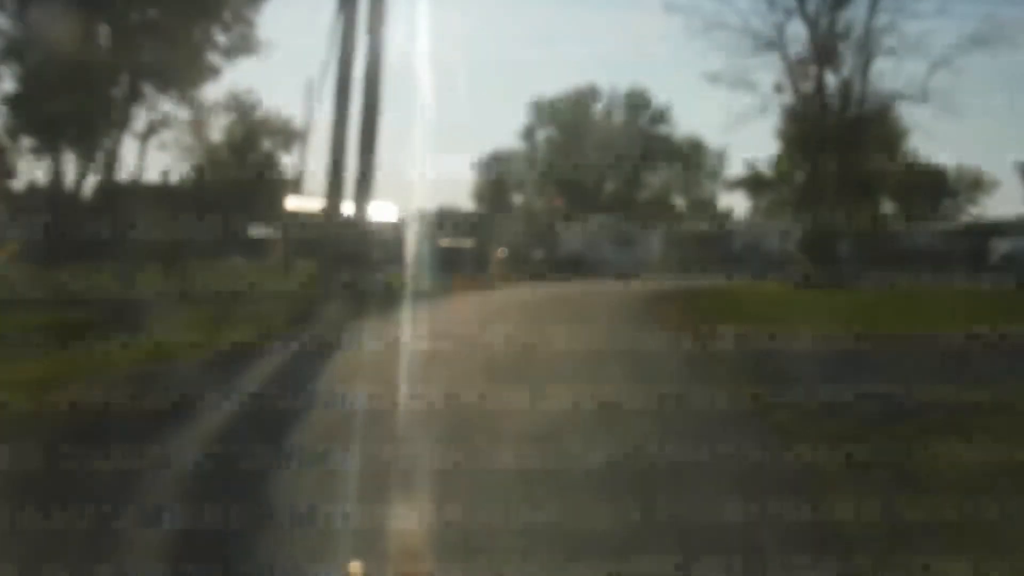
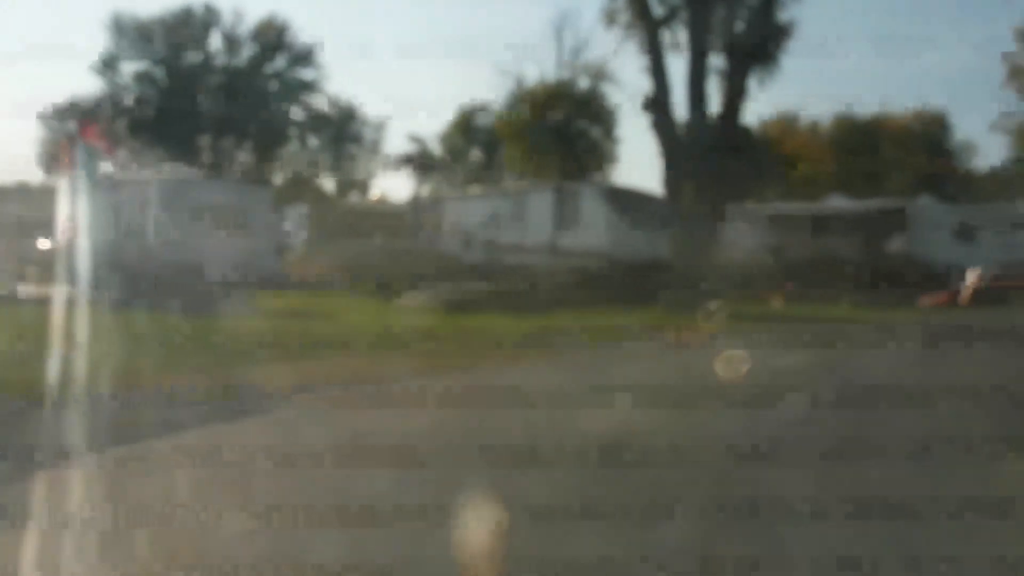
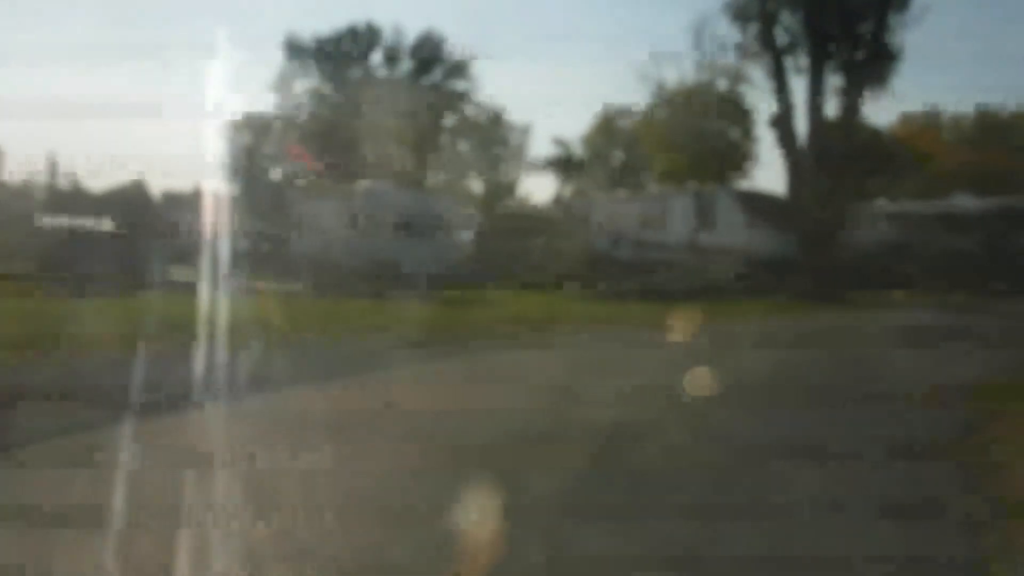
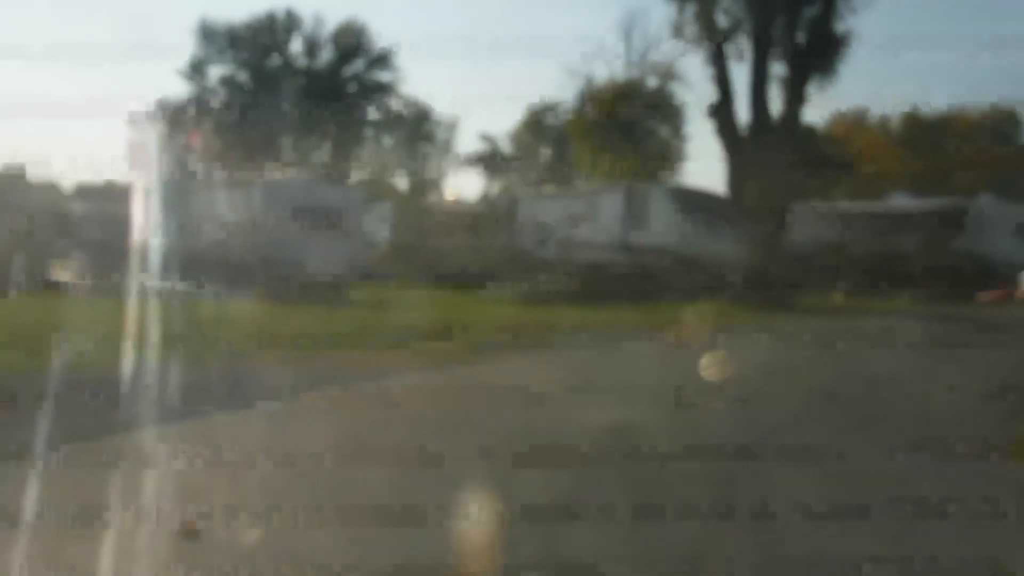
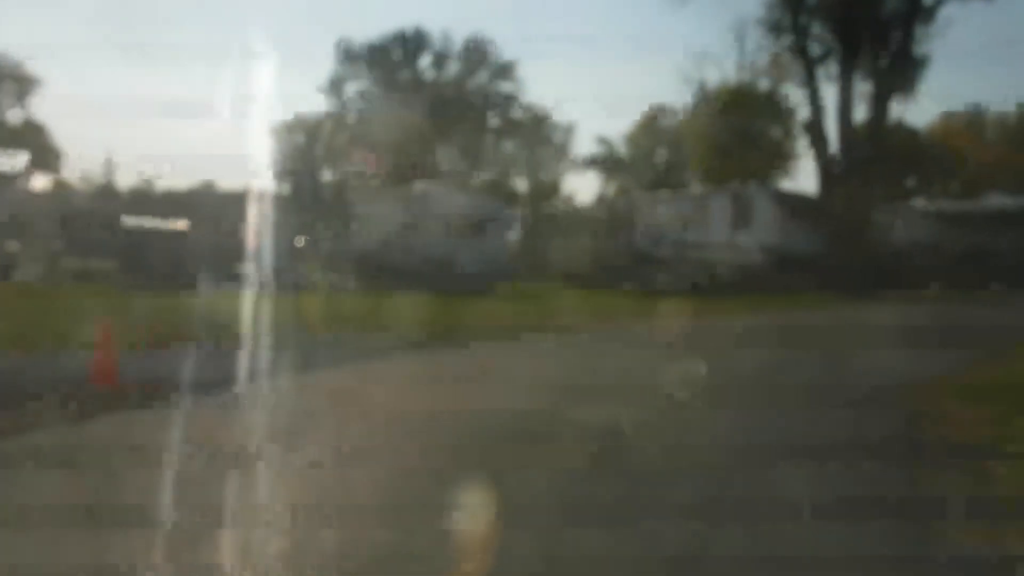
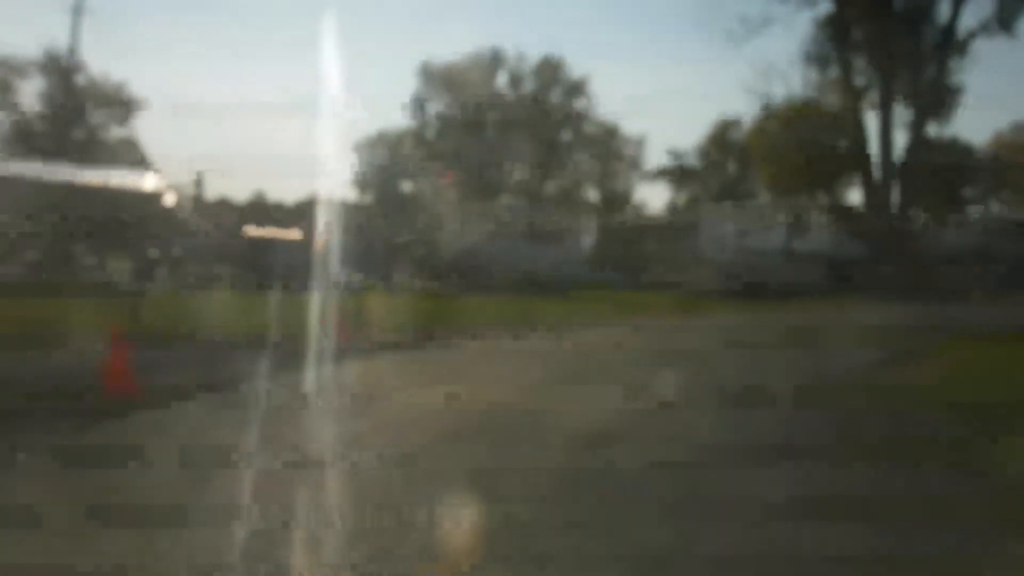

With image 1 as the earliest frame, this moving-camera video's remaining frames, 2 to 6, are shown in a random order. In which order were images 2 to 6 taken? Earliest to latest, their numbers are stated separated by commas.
6, 5, 3, 4, 2
